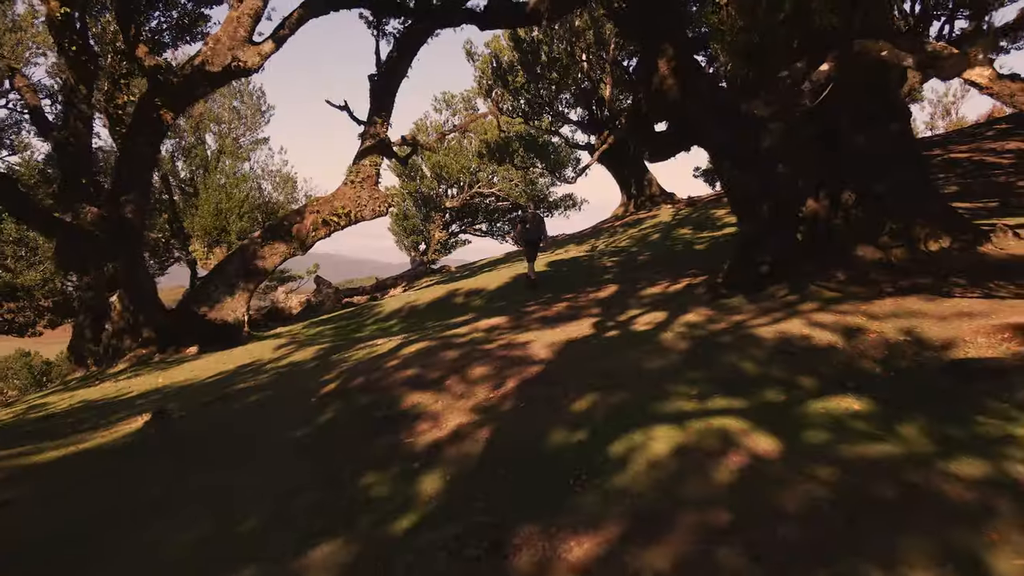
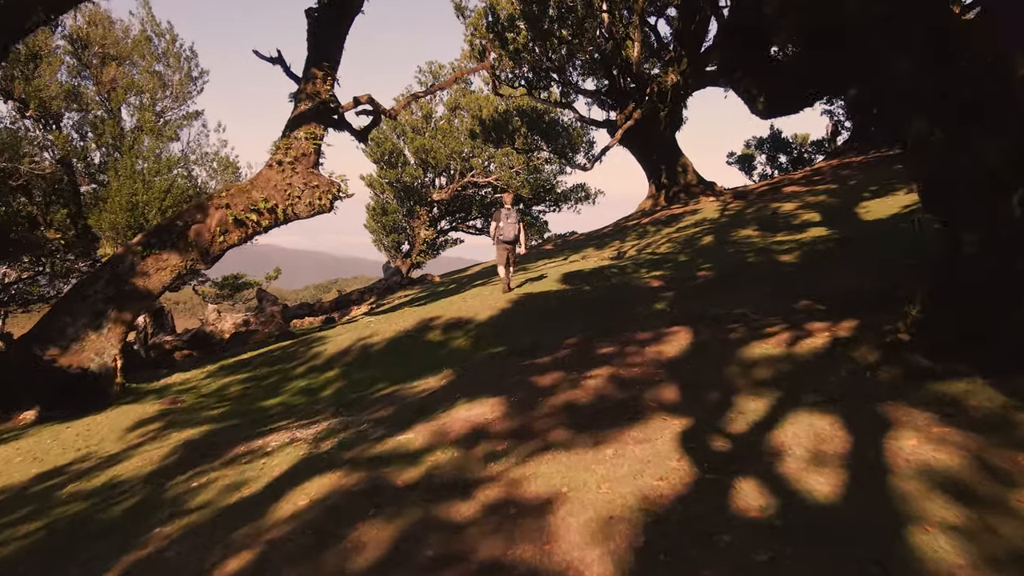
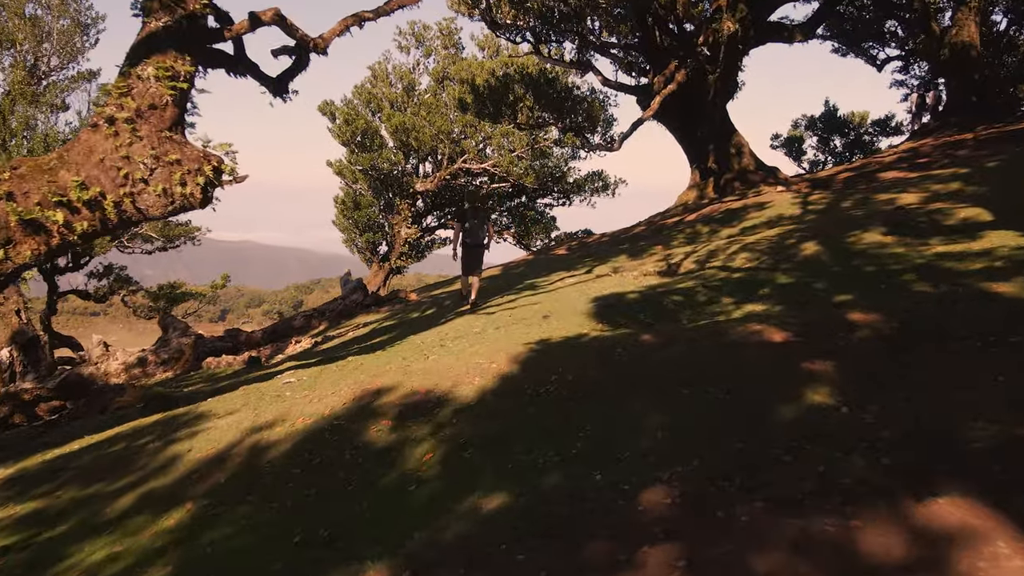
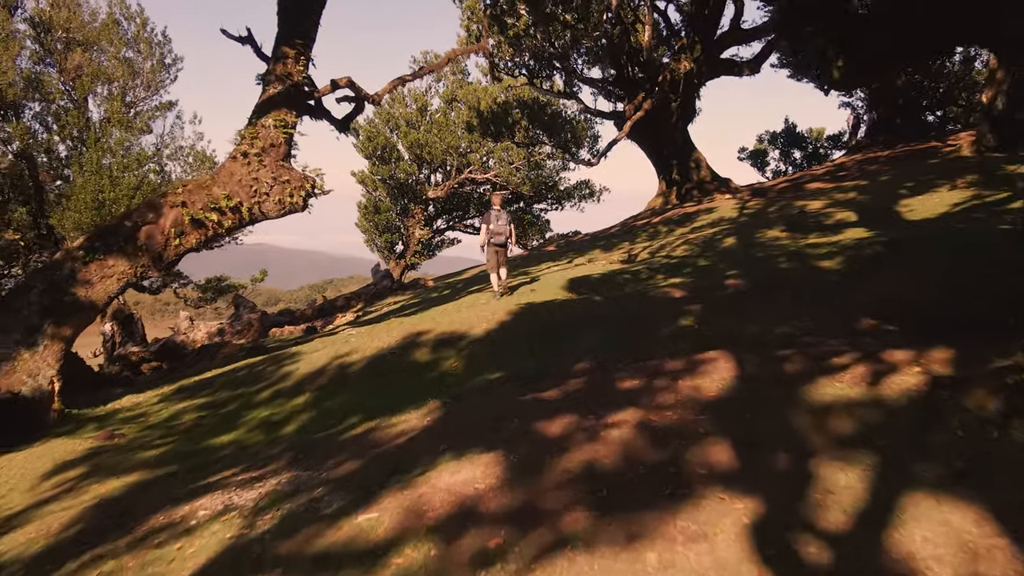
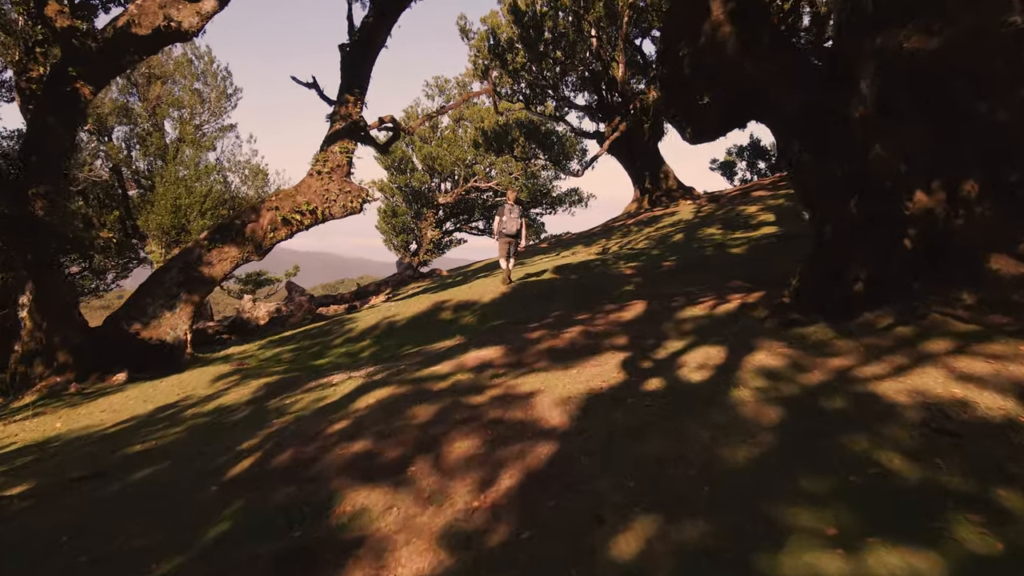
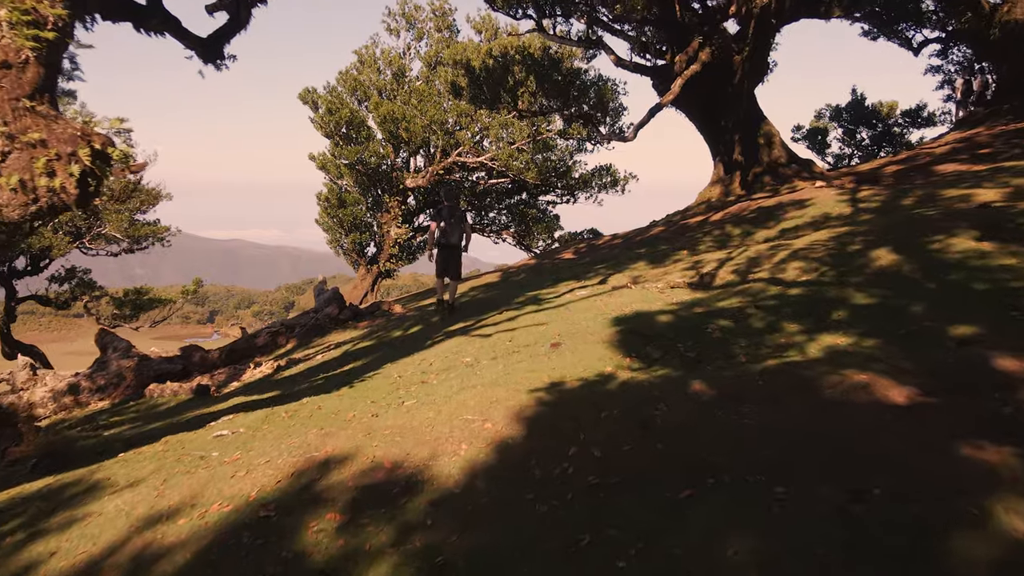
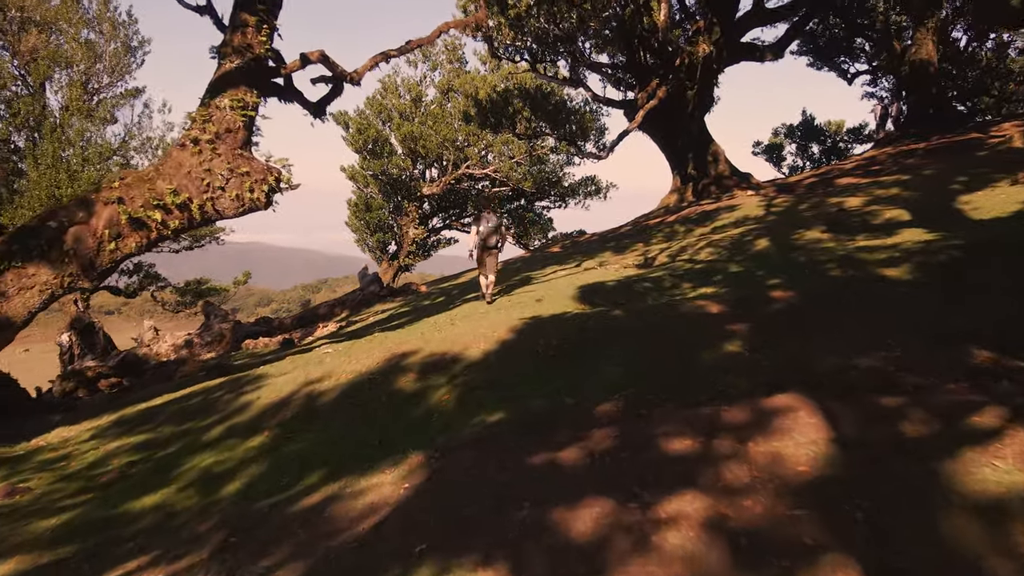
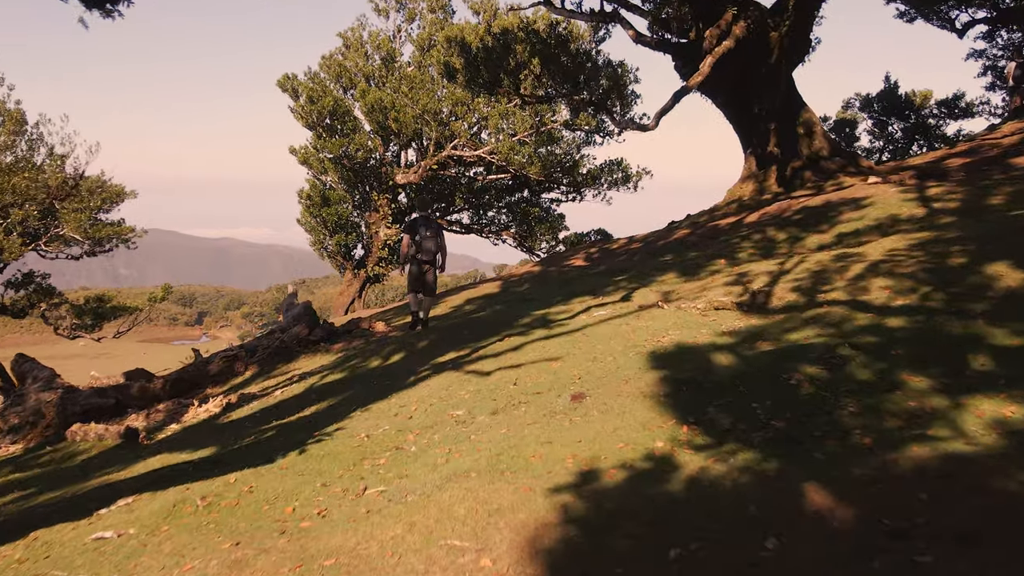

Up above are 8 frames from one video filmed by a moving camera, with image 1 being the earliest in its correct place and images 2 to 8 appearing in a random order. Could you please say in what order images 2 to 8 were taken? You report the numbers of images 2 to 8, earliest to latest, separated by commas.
5, 2, 4, 7, 3, 6, 8
